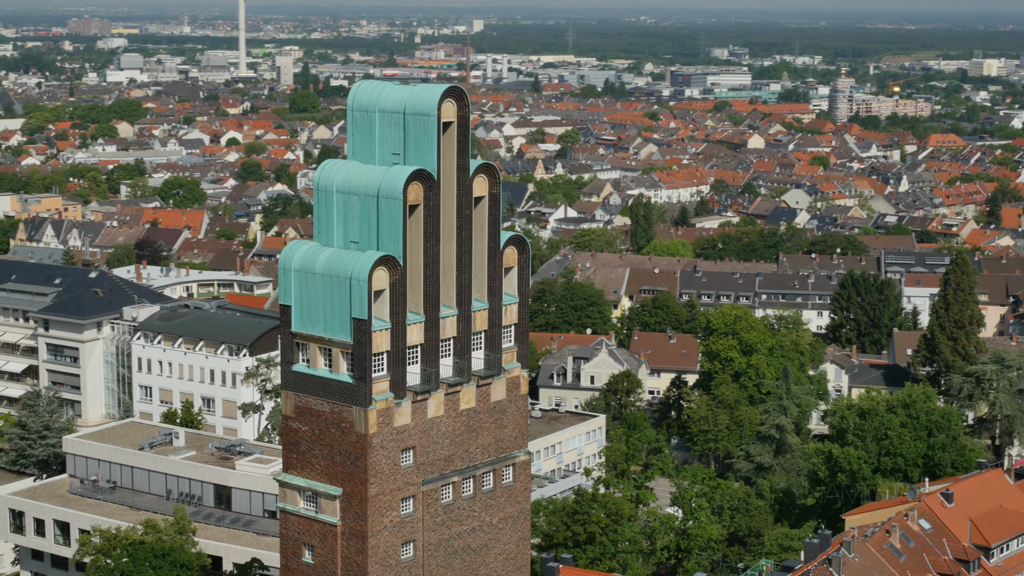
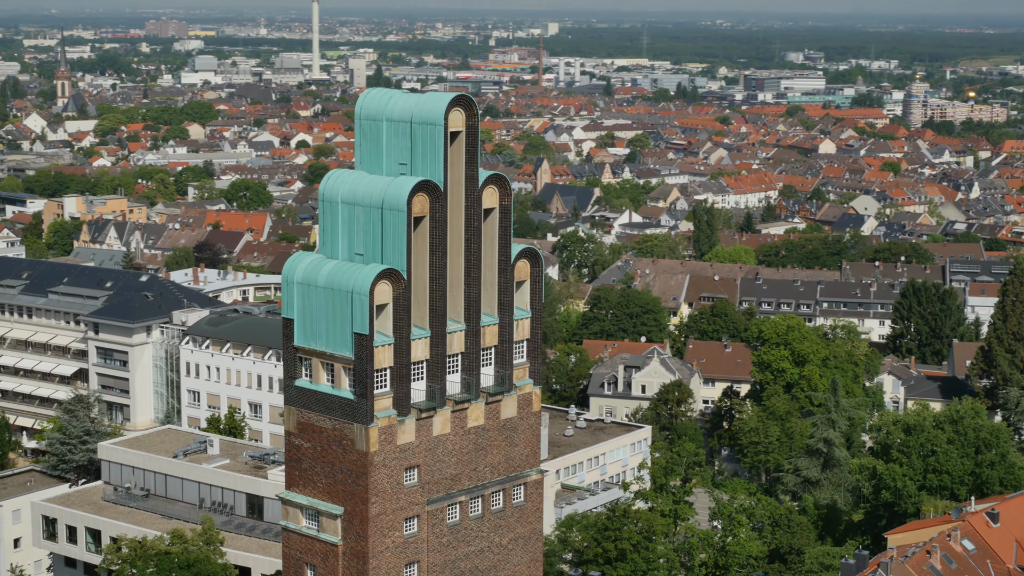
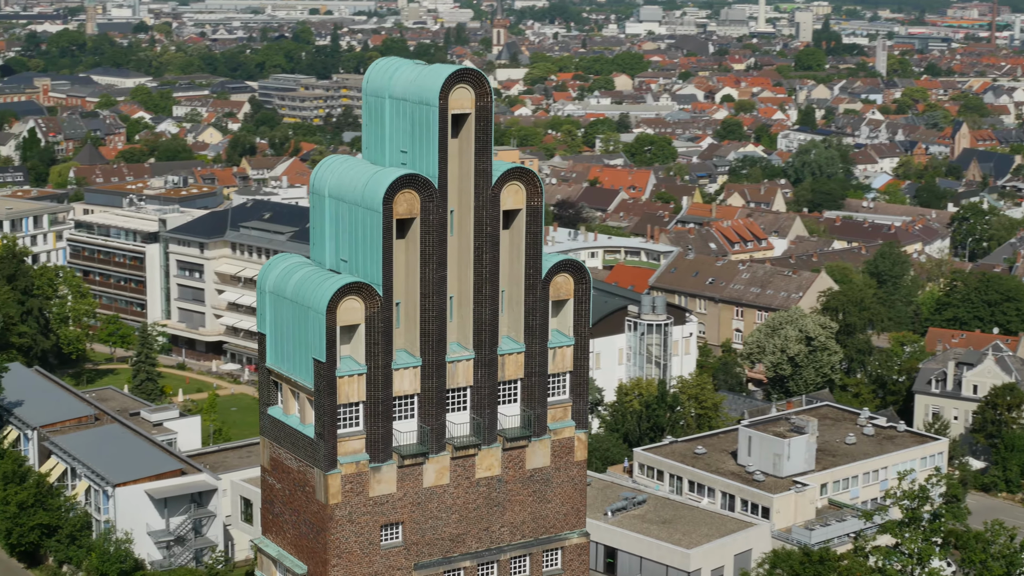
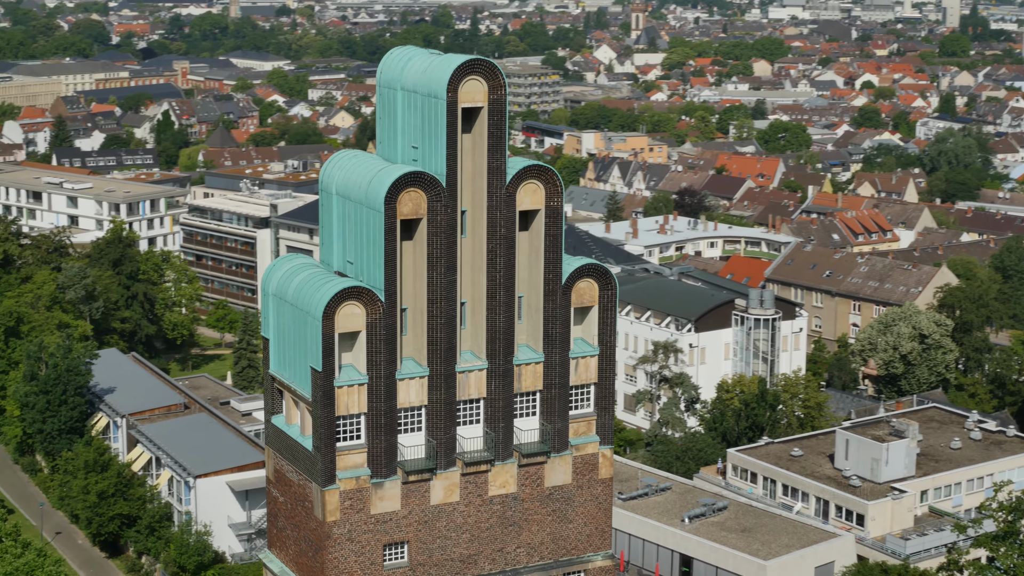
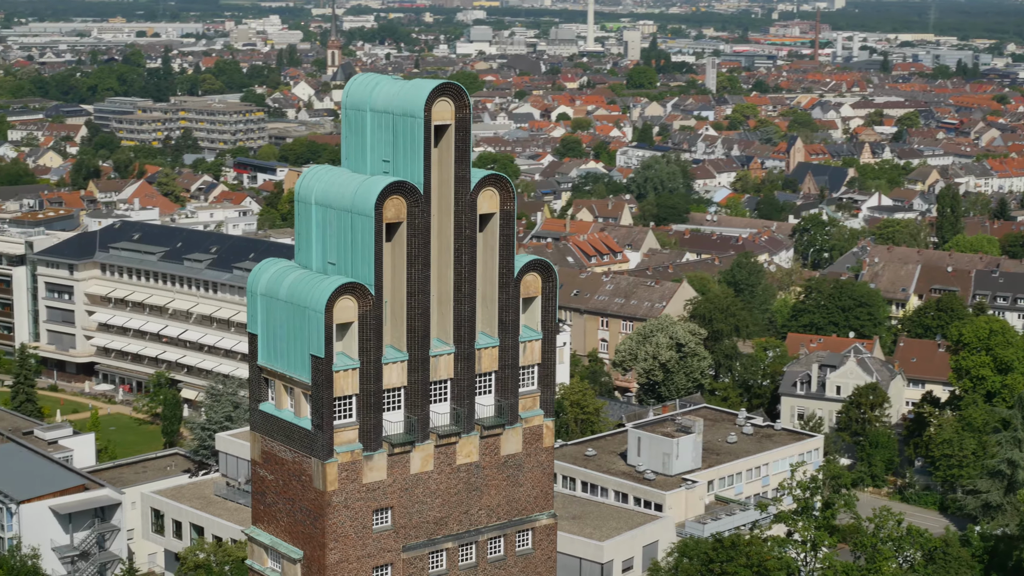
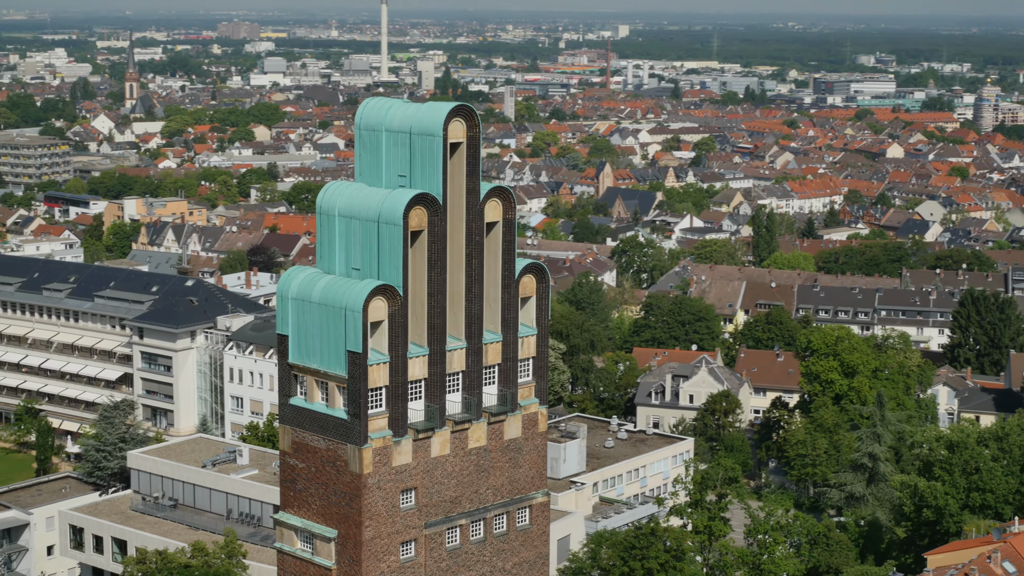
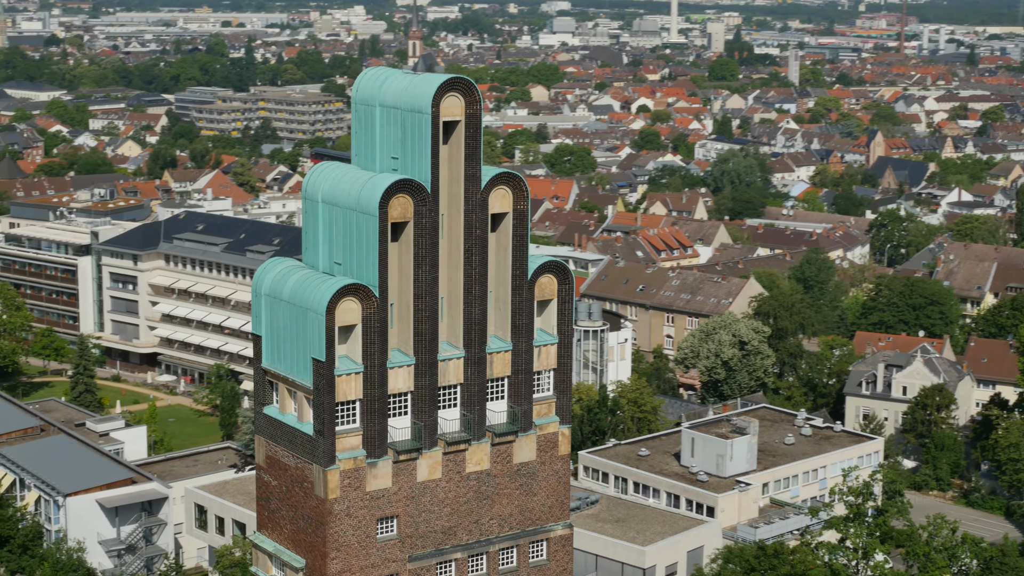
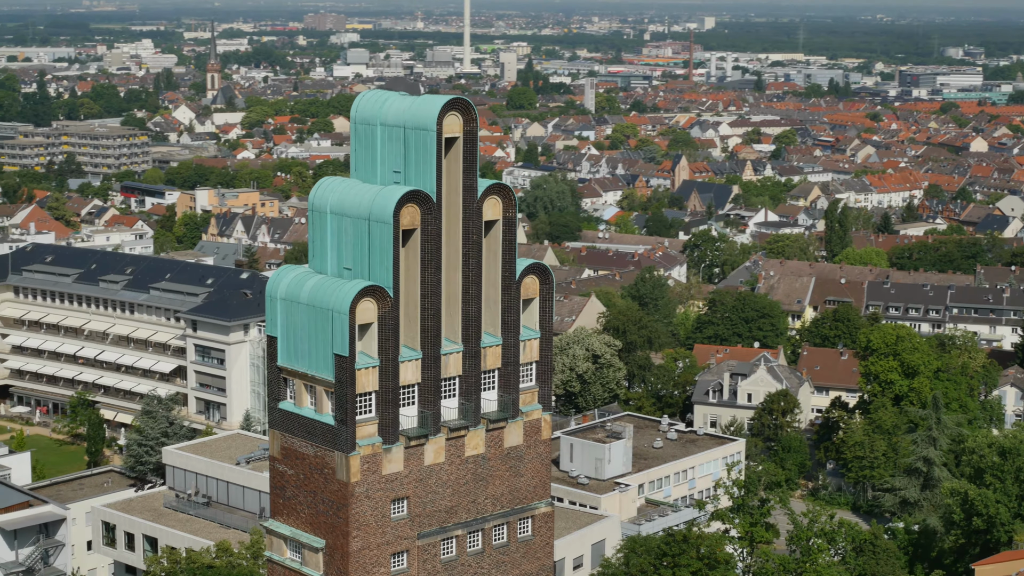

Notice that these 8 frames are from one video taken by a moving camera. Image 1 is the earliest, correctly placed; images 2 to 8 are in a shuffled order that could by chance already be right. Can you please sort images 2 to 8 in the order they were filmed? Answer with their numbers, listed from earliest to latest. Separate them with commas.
2, 6, 8, 5, 7, 3, 4
